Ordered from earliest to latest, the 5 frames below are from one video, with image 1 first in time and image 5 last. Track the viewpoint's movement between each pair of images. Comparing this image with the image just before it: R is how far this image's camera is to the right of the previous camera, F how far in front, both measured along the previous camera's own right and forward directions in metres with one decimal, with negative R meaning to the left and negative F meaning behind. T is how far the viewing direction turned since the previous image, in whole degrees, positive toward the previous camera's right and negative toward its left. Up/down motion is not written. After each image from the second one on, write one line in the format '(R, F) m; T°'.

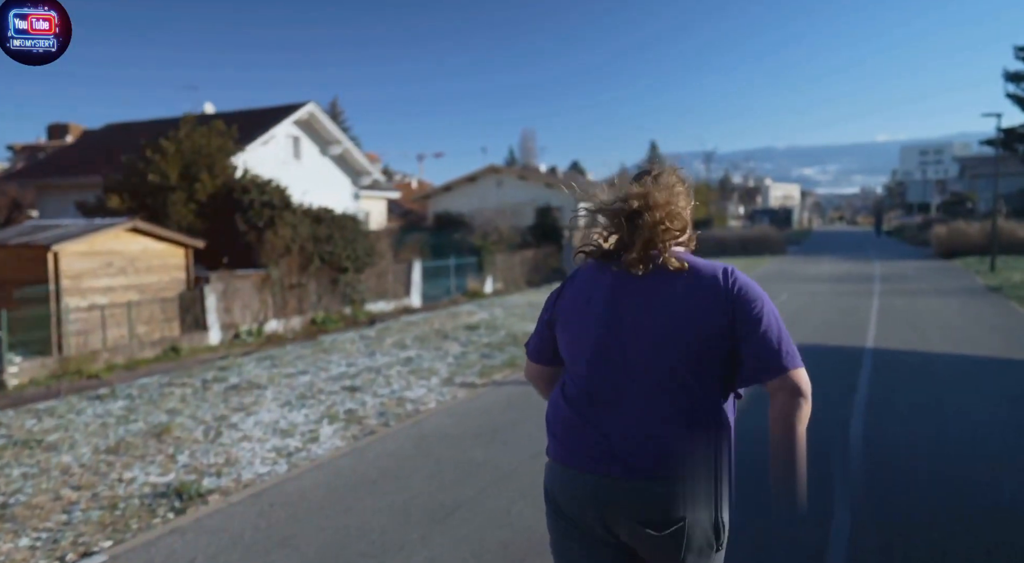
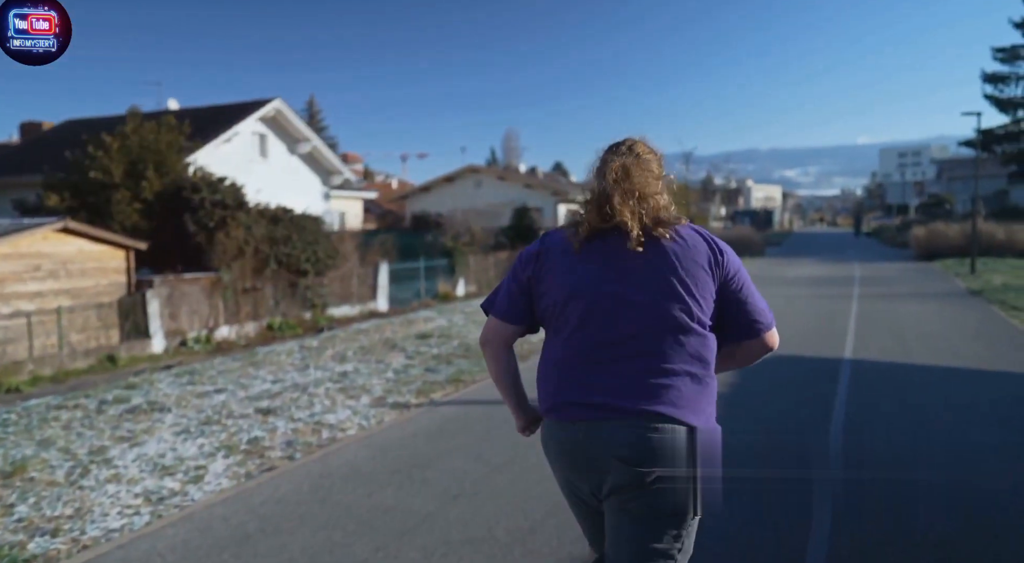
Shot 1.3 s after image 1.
(+0.5, +0.9) m; +1°
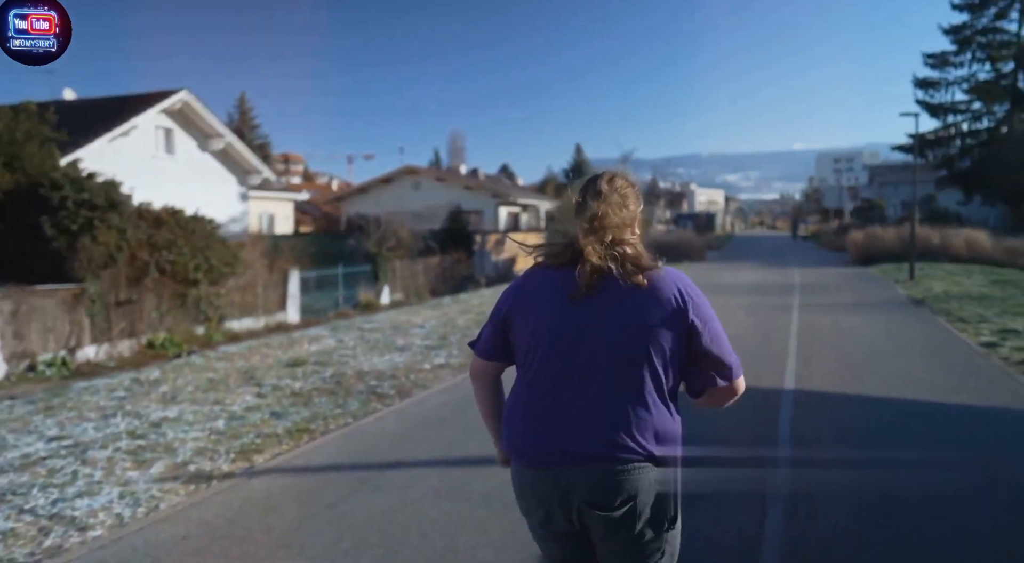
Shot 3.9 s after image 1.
(+0.9, +1.8) m; +4°
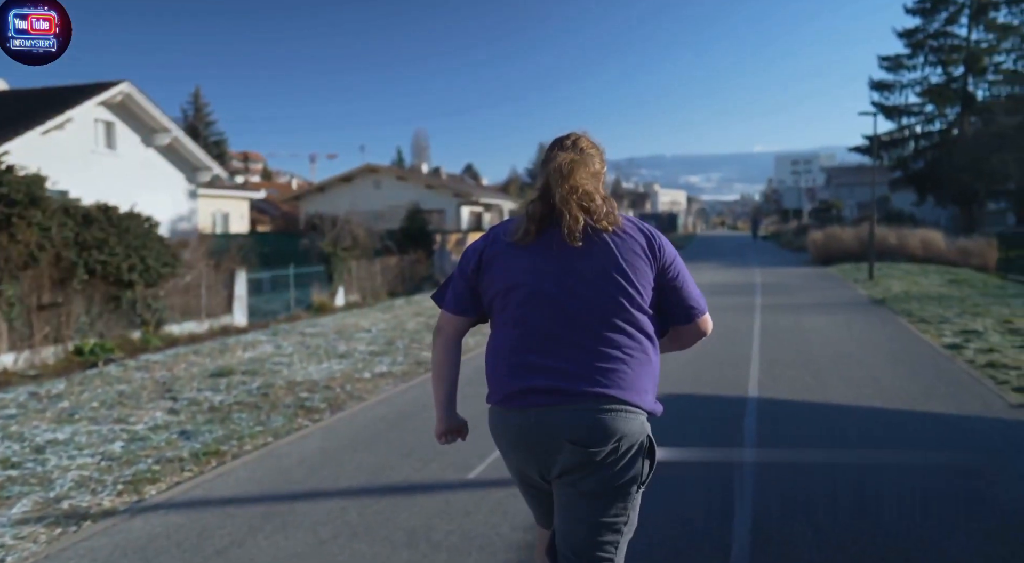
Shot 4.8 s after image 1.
(+0.3, +0.7) m; +3°
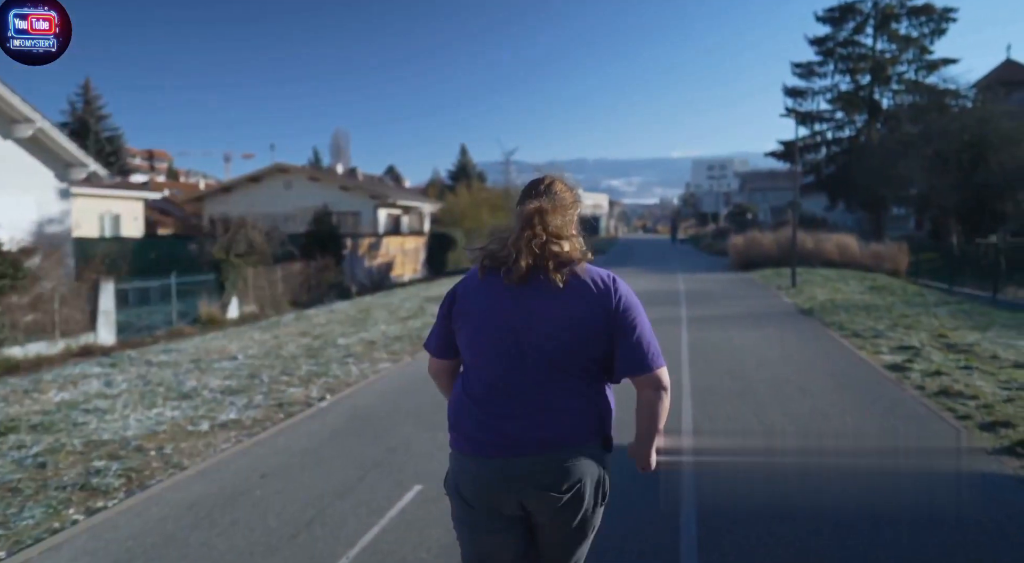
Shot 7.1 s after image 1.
(+0.5, +1.8) m; +6°
